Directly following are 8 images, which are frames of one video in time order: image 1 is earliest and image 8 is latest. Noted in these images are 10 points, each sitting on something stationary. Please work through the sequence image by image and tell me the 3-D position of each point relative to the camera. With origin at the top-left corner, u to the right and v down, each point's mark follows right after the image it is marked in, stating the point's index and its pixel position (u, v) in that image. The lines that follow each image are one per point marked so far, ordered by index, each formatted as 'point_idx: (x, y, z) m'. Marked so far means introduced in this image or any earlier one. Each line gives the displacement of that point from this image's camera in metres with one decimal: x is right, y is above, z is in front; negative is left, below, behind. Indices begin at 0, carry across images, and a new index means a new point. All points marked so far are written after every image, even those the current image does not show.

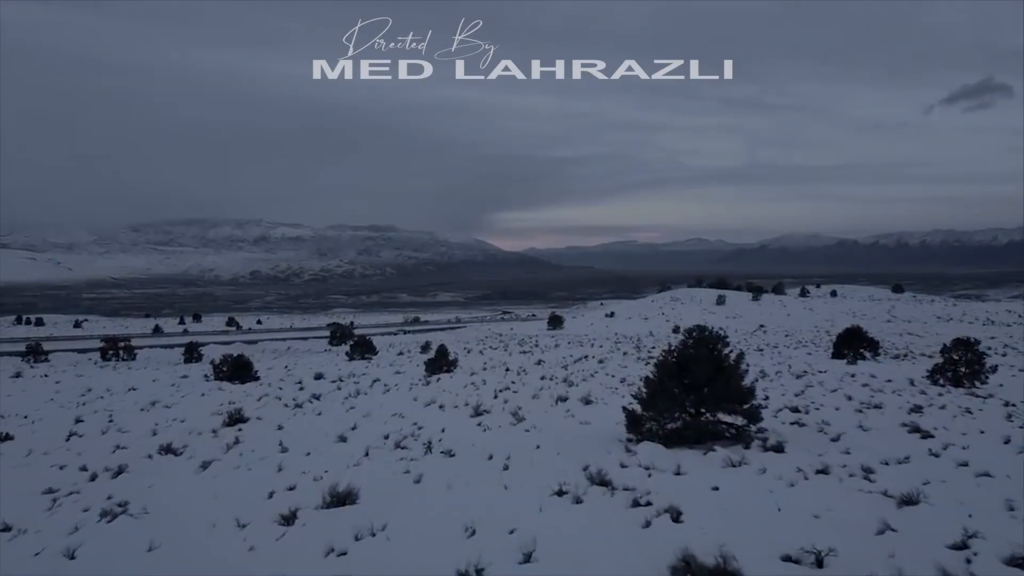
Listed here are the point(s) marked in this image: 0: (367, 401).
0: (-3.4, -2.6, +14.9) m
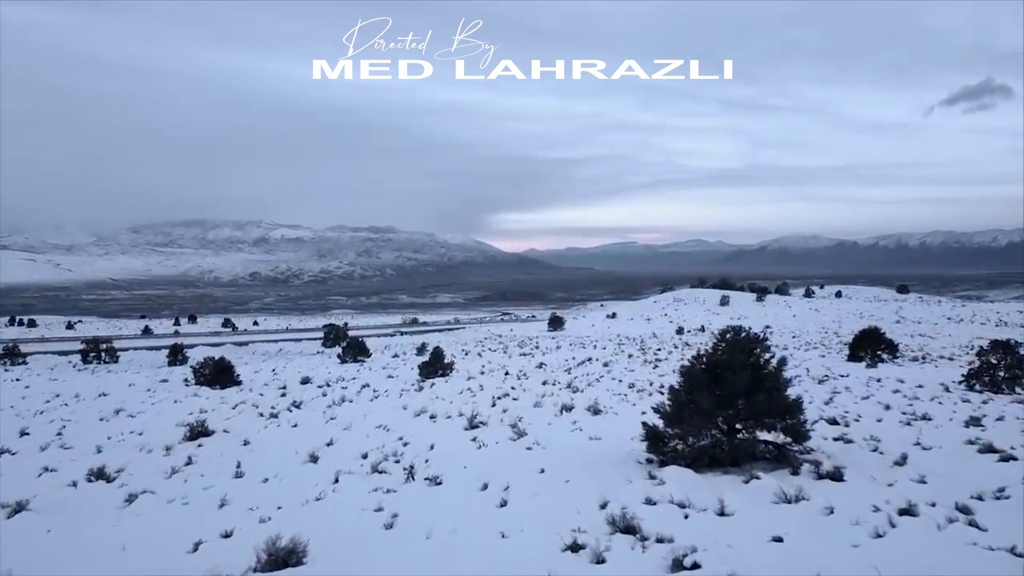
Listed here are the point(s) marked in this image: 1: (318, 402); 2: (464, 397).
0: (-3.4, -2.6, +13.5) m
1: (-4.6, -2.7, +15.4) m
2: (-1.1, -2.7, +15.7) m
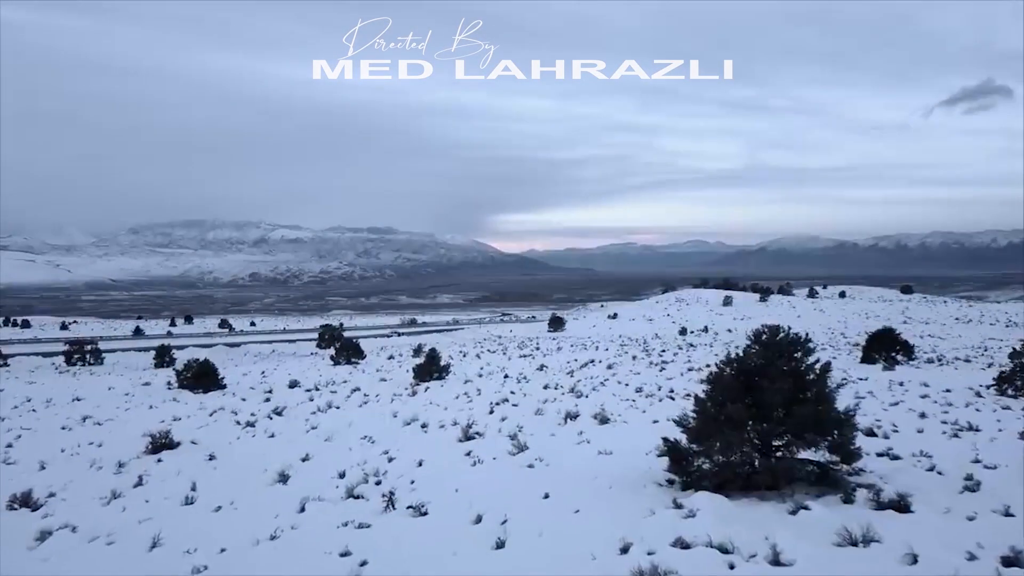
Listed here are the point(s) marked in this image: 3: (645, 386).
0: (-3.4, -2.5, +12.4) m
1: (-4.6, -2.7, +14.3) m
2: (-1.1, -2.6, +14.6) m
3: (+3.5, -2.6, +17.2) m
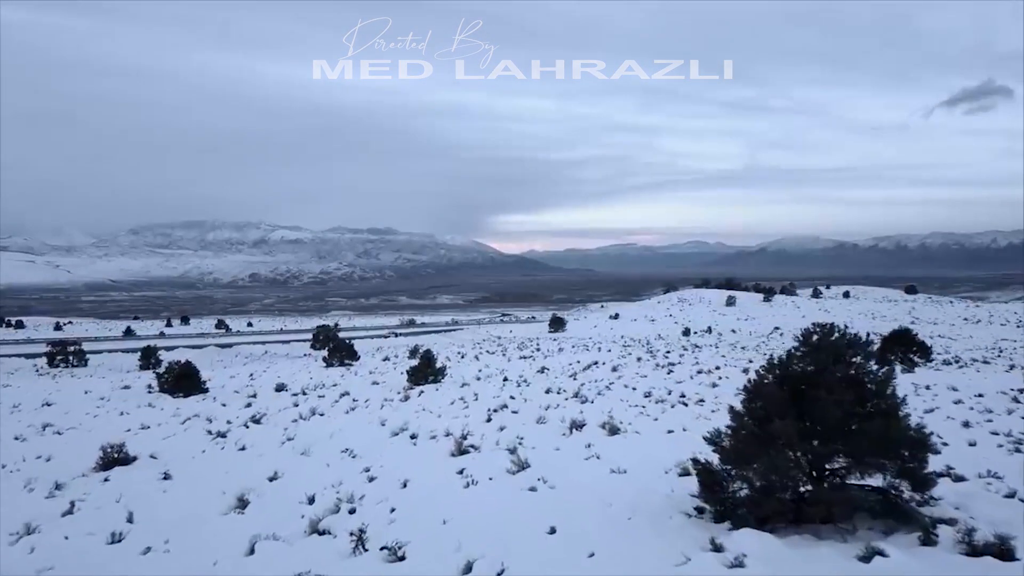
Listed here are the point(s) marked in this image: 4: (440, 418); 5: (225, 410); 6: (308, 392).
0: (-3.4, -2.4, +11.3) m
1: (-4.6, -2.6, +13.2) m
2: (-1.1, -2.5, +13.5) m
3: (+3.5, -2.5, +16.1) m
4: (-1.4, -2.5, +12.3) m
5: (-6.5, -2.7, +14.5) m
6: (-5.7, -2.9, +17.9) m
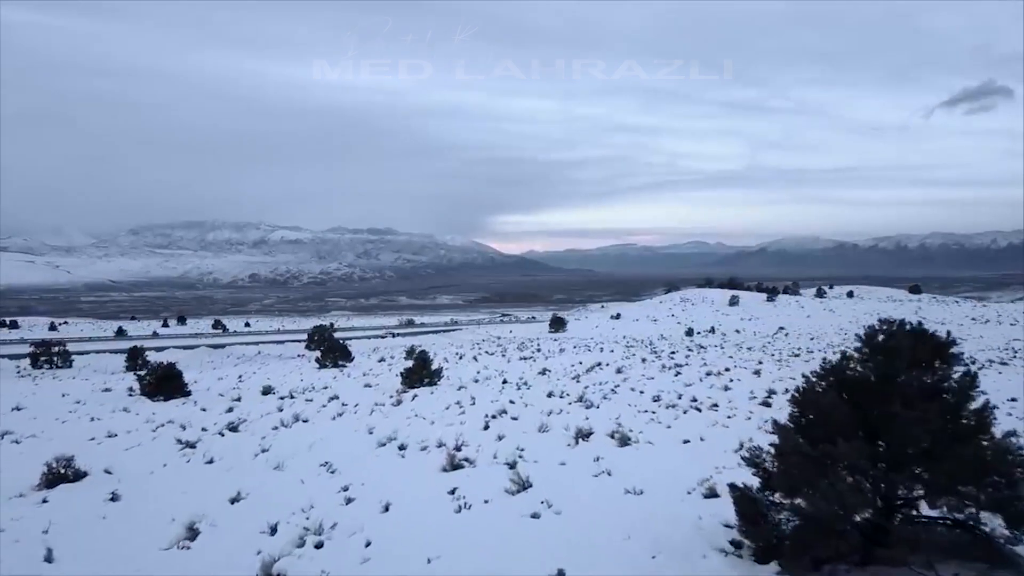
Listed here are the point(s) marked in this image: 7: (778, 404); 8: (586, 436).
0: (-3.4, -2.4, +10.3) m
1: (-4.6, -2.5, +12.2) m
2: (-1.1, -2.5, +12.5) m
3: (+3.5, -2.5, +15.1) m
4: (-1.4, -2.4, +11.3) m
5: (-6.5, -2.7, +13.5) m
6: (-5.7, -2.8, +16.9) m
7: (+5.5, -2.4, +13.4) m
8: (+1.1, -2.2, +9.6) m
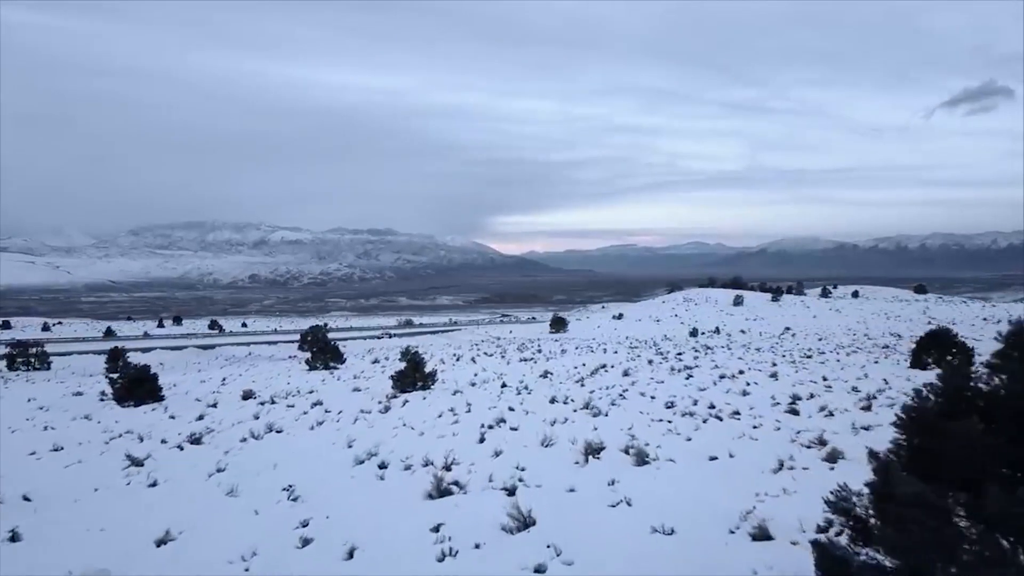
0: (-3.4, -2.3, +9.0) m
1: (-4.7, -2.4, +10.9) m
2: (-1.2, -2.4, +11.2) m
3: (+3.5, -2.4, +13.8) m
4: (-1.4, -2.3, +10.0) m
5: (-6.5, -2.6, +12.2) m
6: (-5.7, -2.7, +15.6) m
7: (+5.5, -2.3, +12.1) m
8: (+1.1, -2.1, +8.3) m
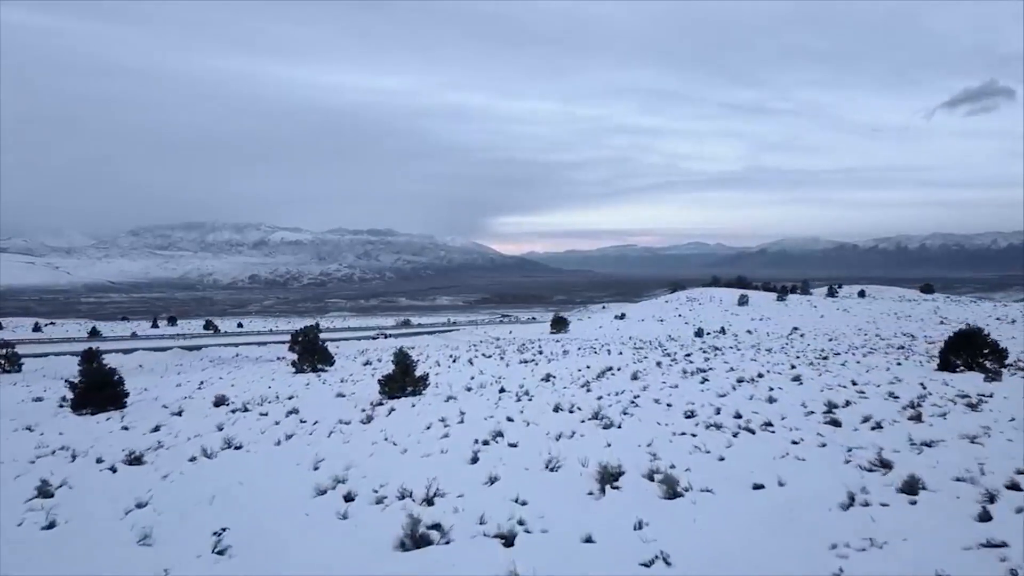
0: (-3.4, -2.2, +7.4) m
1: (-4.7, -2.3, +9.4) m
2: (-1.2, -2.2, +9.6) m
3: (+3.5, -2.3, +12.2) m
4: (-1.4, -2.2, +8.4) m
5: (-6.5, -2.5, +10.7) m
6: (-5.7, -2.6, +14.0) m
7: (+5.5, -2.2, +10.6) m
8: (+1.0, -2.0, +6.8) m
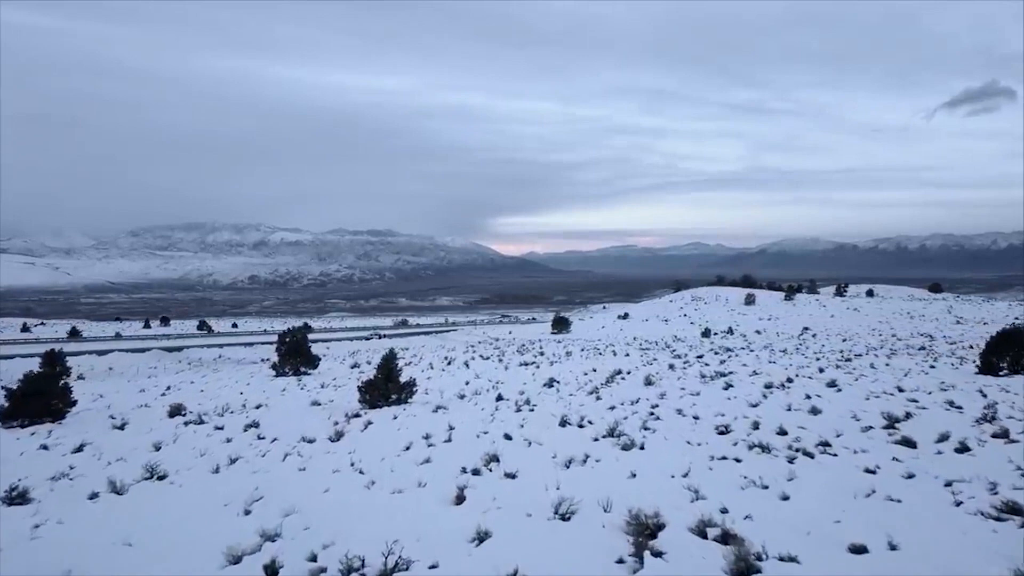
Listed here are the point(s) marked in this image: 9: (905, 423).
0: (-3.5, -2.0, +5.5) m
1: (-4.7, -2.2, +7.4) m
2: (-1.2, -2.1, +7.7) m
3: (+3.5, -2.1, +10.3) m
4: (-1.4, -2.0, +6.5) m
5: (-6.5, -2.3, +8.7) m
6: (-5.7, -2.5, +12.1) m
7: (+5.5, -2.1, +8.6) m
8: (+1.0, -1.8, +4.8) m
9: (+6.1, -2.1, +10.0) m
